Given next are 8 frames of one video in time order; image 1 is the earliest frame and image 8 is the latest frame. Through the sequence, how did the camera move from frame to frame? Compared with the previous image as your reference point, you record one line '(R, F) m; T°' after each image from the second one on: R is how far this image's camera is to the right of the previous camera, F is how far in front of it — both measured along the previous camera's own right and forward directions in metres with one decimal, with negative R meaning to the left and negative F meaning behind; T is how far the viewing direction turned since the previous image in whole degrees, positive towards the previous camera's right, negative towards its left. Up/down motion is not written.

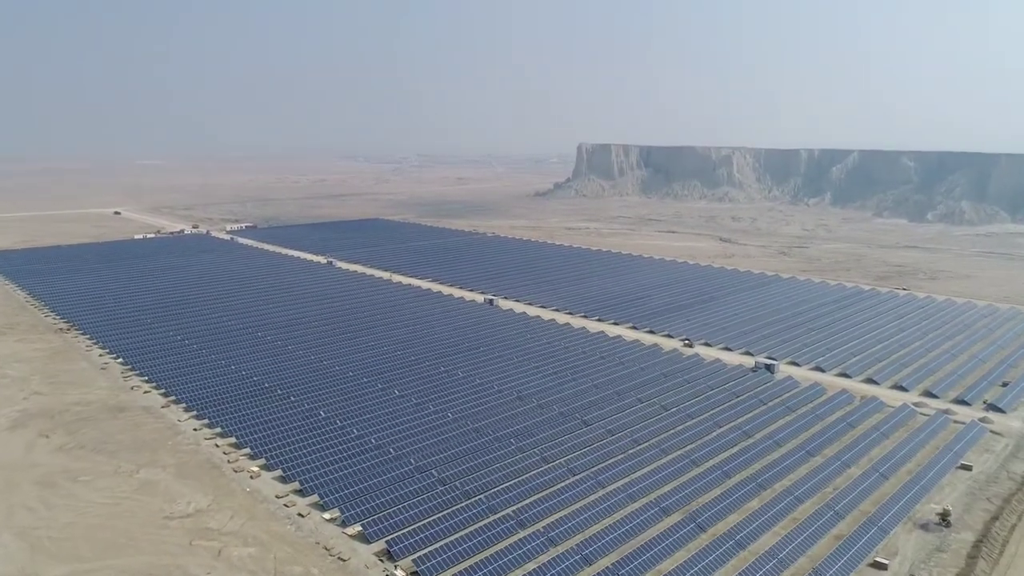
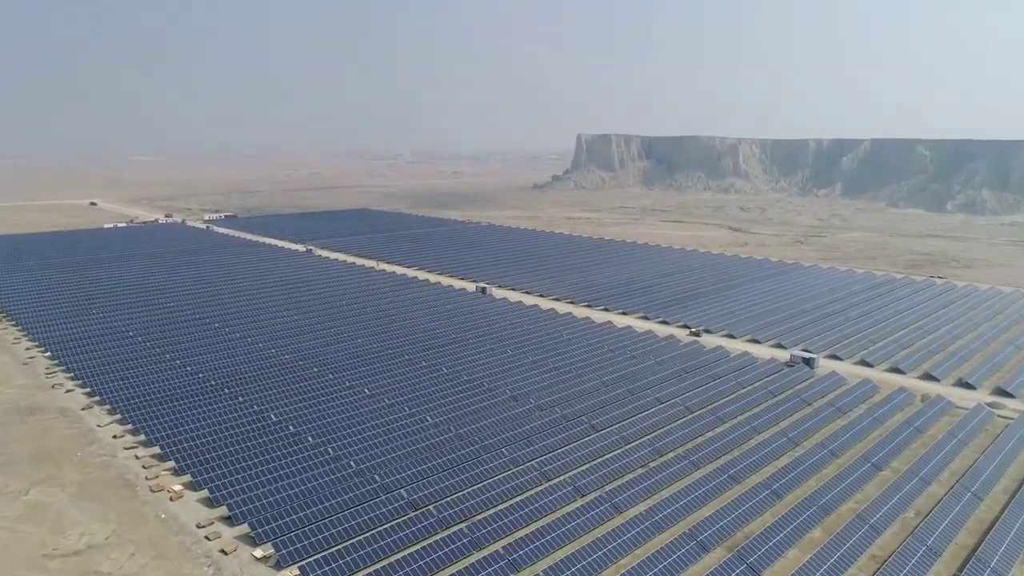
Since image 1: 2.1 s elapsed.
(+0.2, +6.2) m; 0°
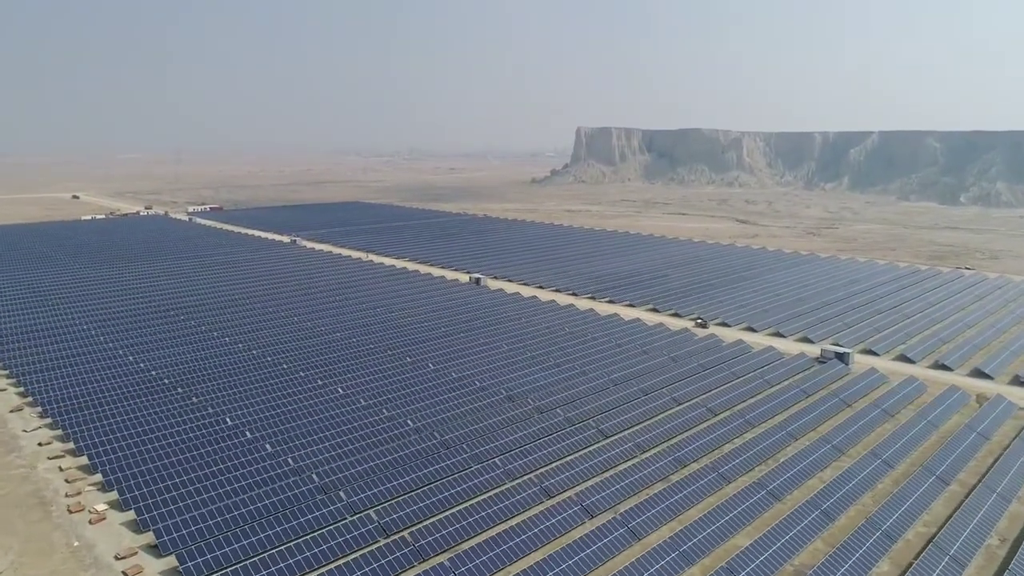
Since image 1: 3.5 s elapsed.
(+0.1, +4.1) m; 0°
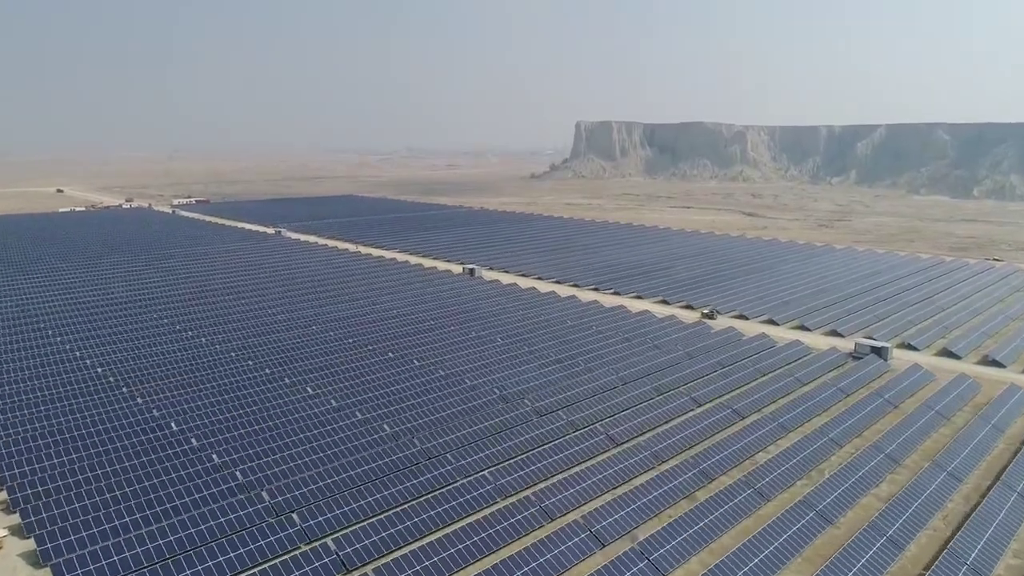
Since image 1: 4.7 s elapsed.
(+0.1, +3.6) m; 0°
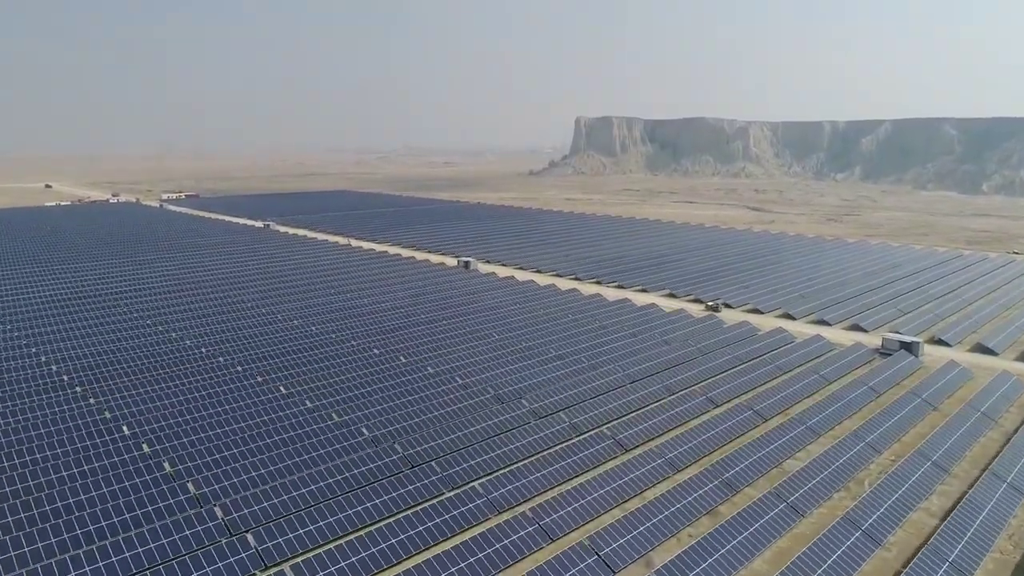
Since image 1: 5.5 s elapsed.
(+0.1, +2.4) m; 0°
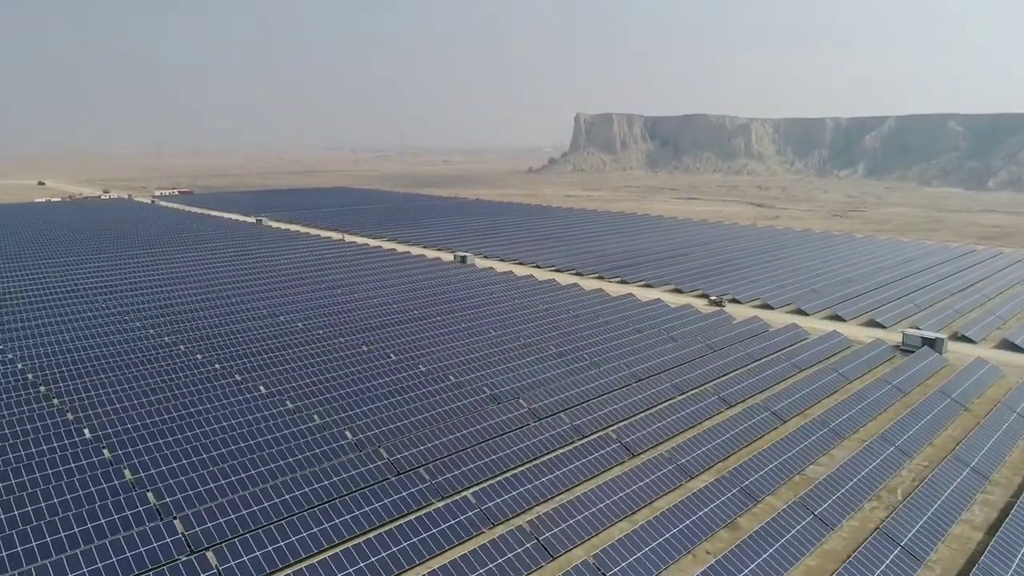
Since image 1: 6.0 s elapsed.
(+0.1, +1.5) m; 0°
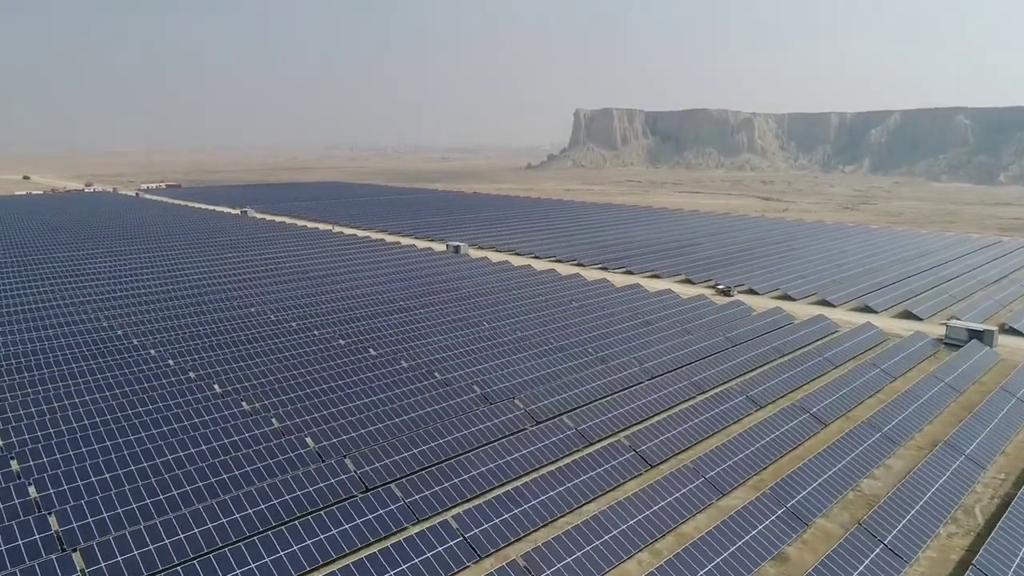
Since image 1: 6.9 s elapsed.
(+0.1, +2.7) m; 0°
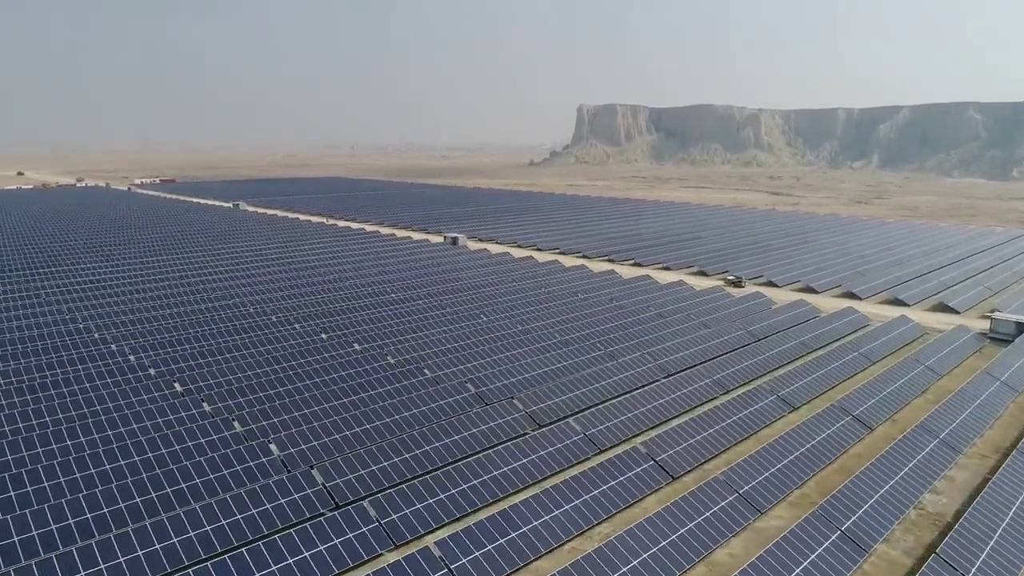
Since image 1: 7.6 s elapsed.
(+0.1, +2.0) m; 0°
